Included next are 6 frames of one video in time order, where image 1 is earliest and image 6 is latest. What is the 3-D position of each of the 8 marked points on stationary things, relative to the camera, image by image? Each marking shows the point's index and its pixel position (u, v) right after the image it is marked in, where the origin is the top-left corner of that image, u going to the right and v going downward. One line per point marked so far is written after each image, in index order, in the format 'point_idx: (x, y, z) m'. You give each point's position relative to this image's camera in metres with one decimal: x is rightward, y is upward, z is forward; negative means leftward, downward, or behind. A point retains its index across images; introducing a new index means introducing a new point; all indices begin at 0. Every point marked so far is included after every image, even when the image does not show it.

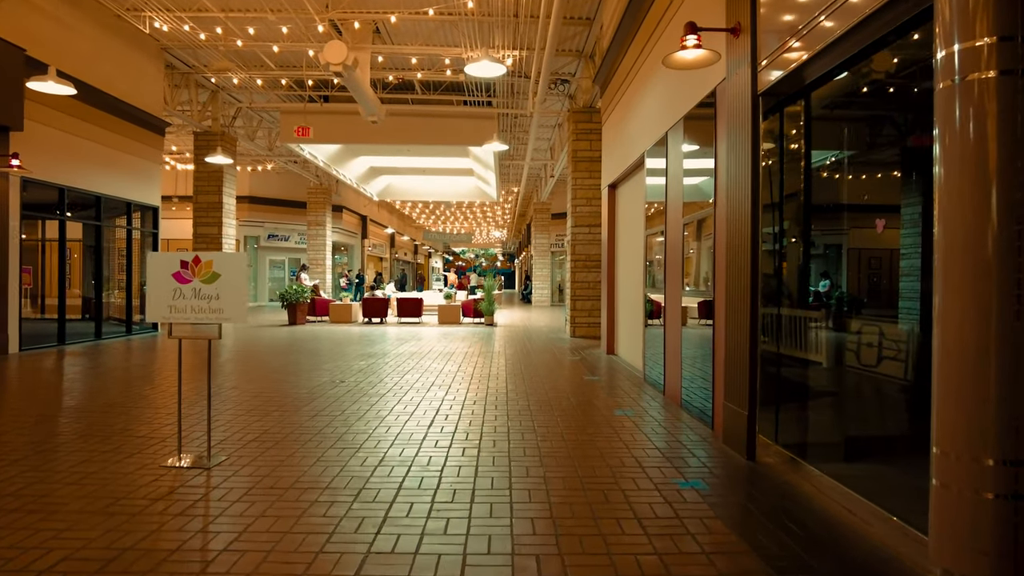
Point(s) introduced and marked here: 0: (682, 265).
0: (+1.3, +0.2, +5.2) m
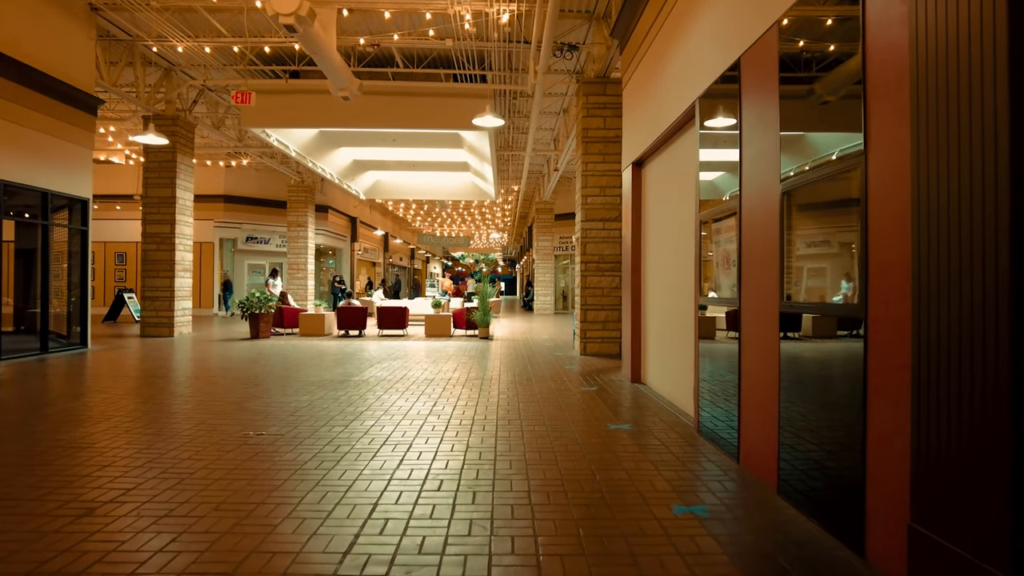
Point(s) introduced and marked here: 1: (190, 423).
0: (+1.2, +0.1, +3.2) m
1: (-2.4, -1.0, +5.1) m
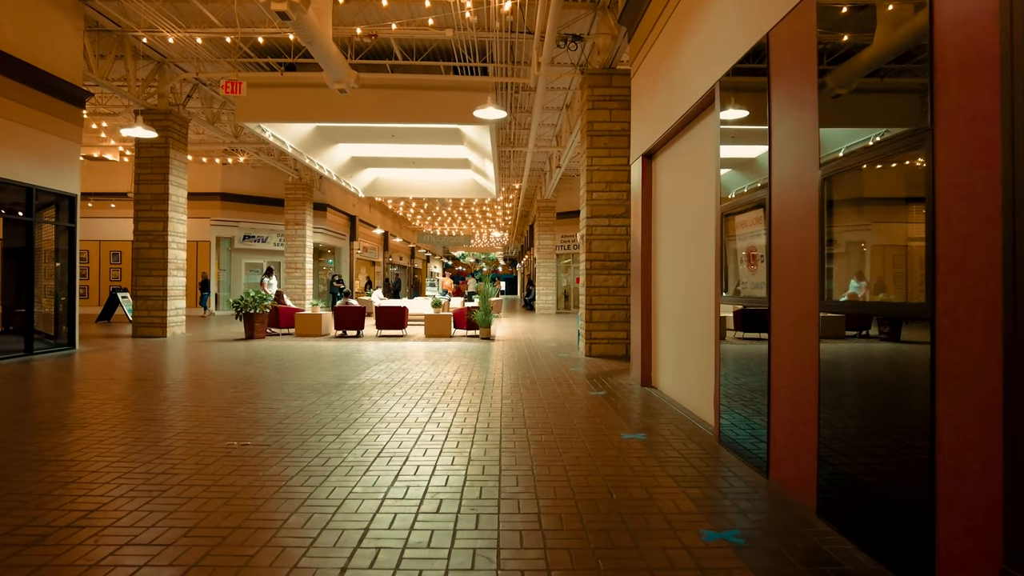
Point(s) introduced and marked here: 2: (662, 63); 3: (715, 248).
0: (+1.3, +0.1, +2.9) m
1: (-2.3, -1.0, +4.8) m
2: (+1.3, +2.0, +6.3) m
3: (+1.2, +0.2, +4.3) m
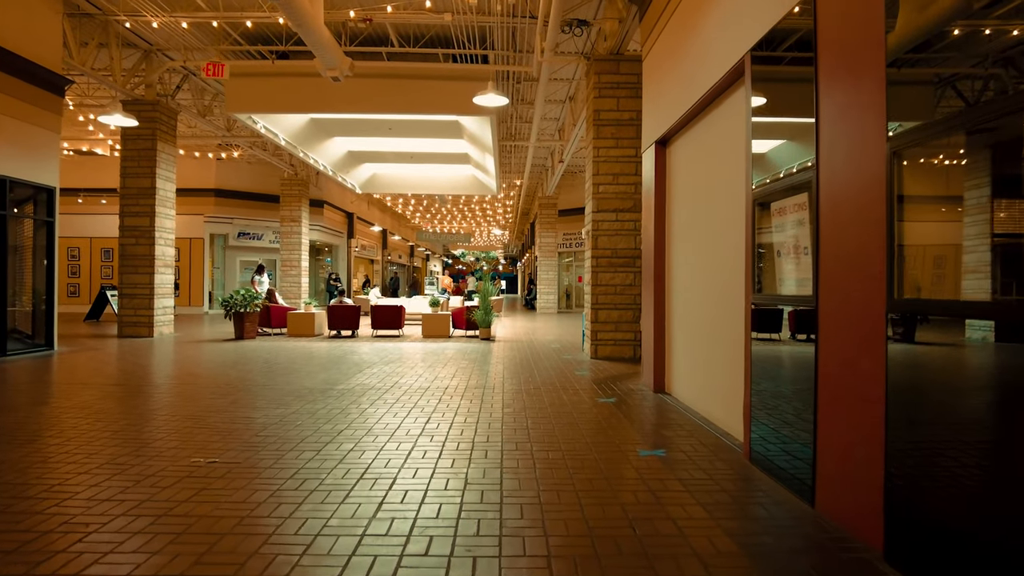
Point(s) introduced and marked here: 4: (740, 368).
0: (+1.3, +0.1, +2.4) m
1: (-2.3, -1.0, +4.3) m
2: (+1.4, +2.0, +5.8) m
3: (+1.3, +0.3, +3.8) m
4: (+1.3, -0.4, +3.9) m
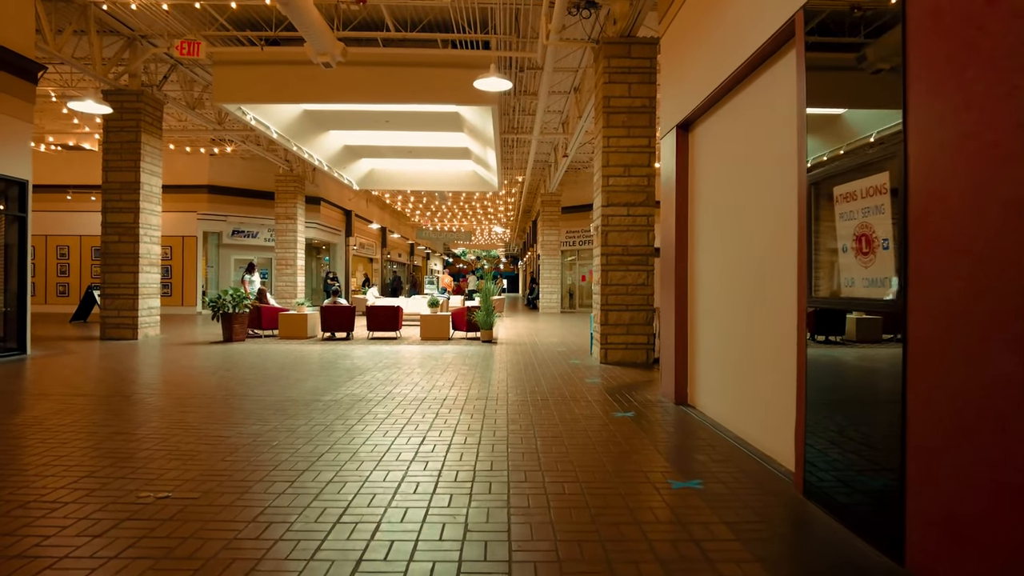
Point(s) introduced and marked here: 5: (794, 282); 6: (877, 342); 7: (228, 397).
0: (+1.3, +0.1, +1.8) m
1: (-2.3, -1.0, +3.7) m
2: (+1.4, +2.0, +5.2) m
3: (+1.3, +0.3, +3.2) m
4: (+1.3, -0.5, +3.4) m
5: (+1.3, 0.0, +3.3) m
6: (+1.3, -0.2, +2.5) m
7: (-2.4, -1.0, +6.1) m
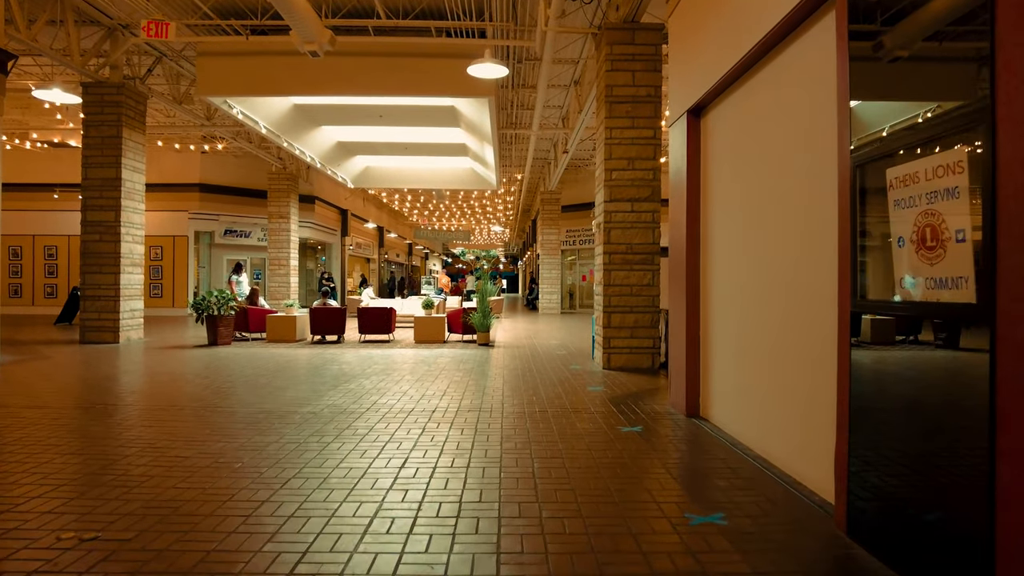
0: (+1.3, +0.1, +1.4) m
1: (-2.3, -1.0, +3.3) m
2: (+1.4, +2.0, +4.8) m
3: (+1.3, +0.2, +2.8) m
4: (+1.3, -0.5, +2.9) m
5: (+1.3, 0.0, +2.9) m
6: (+1.3, -0.2, +2.1) m
7: (-2.5, -1.0, +5.6) m
